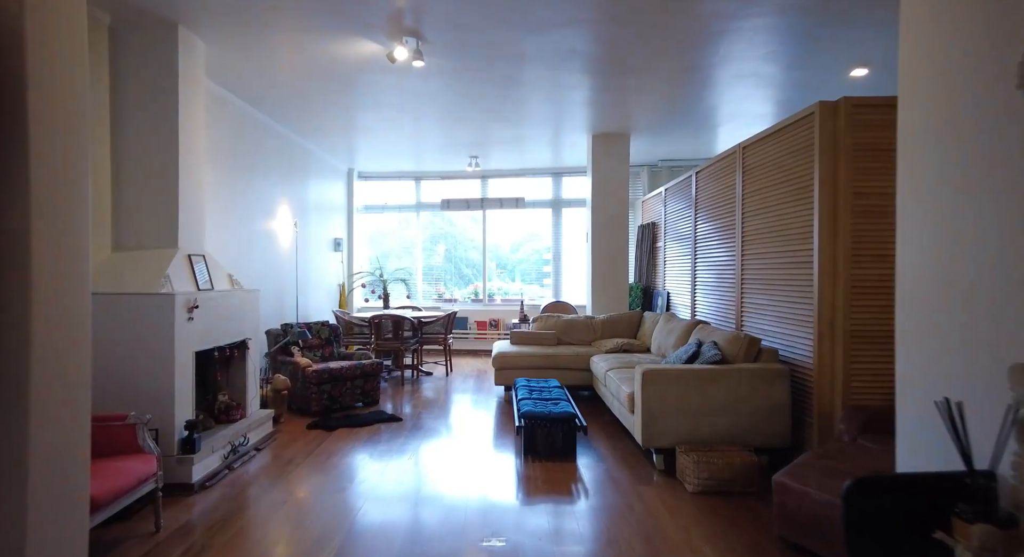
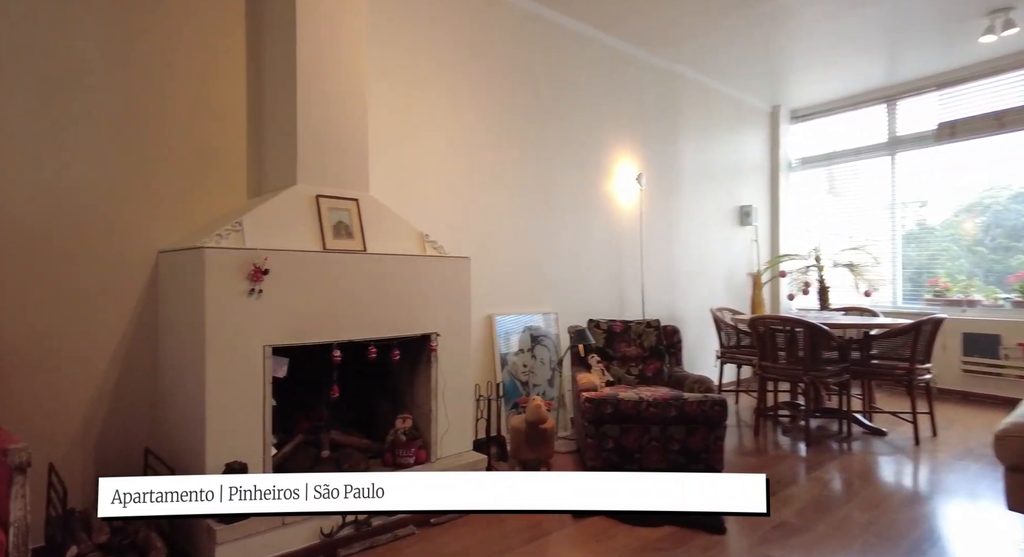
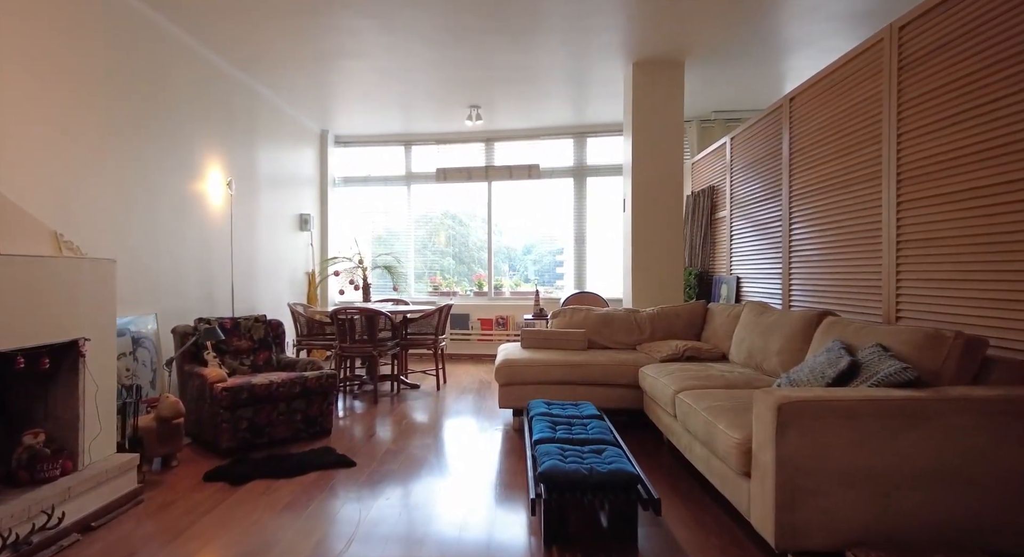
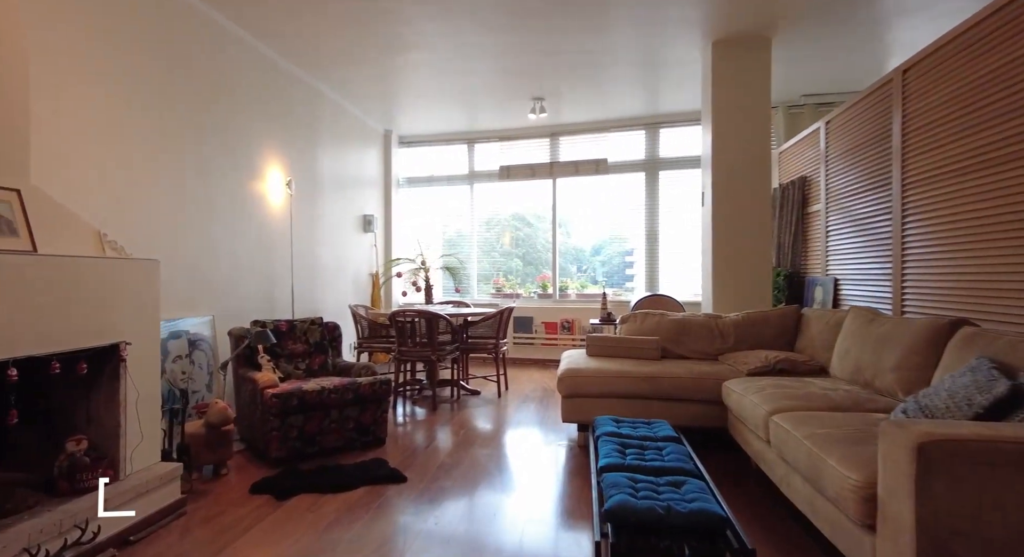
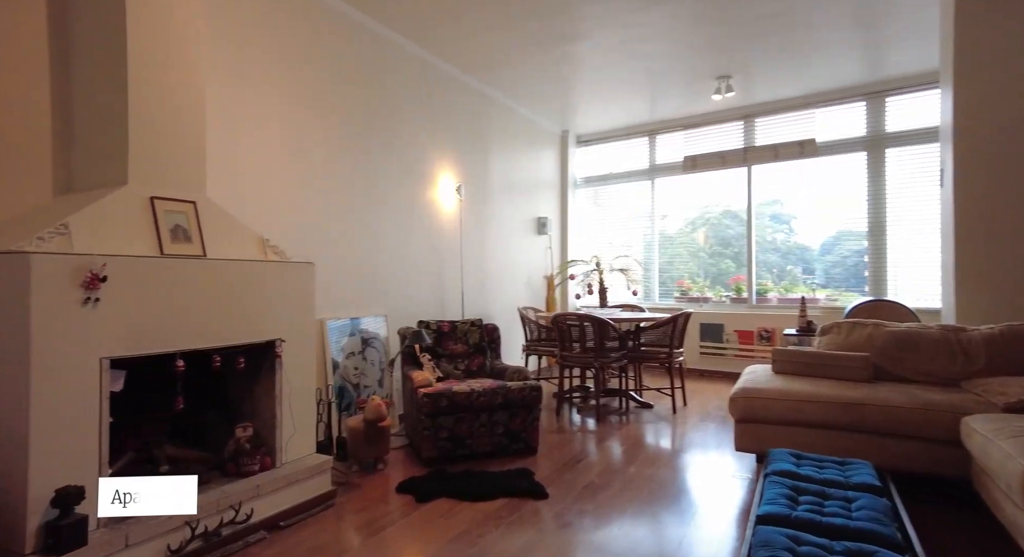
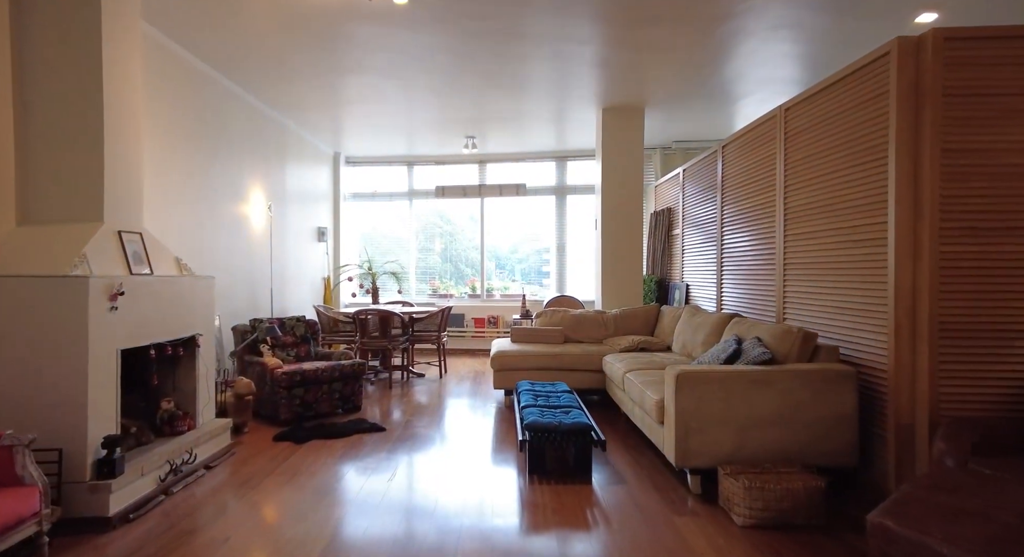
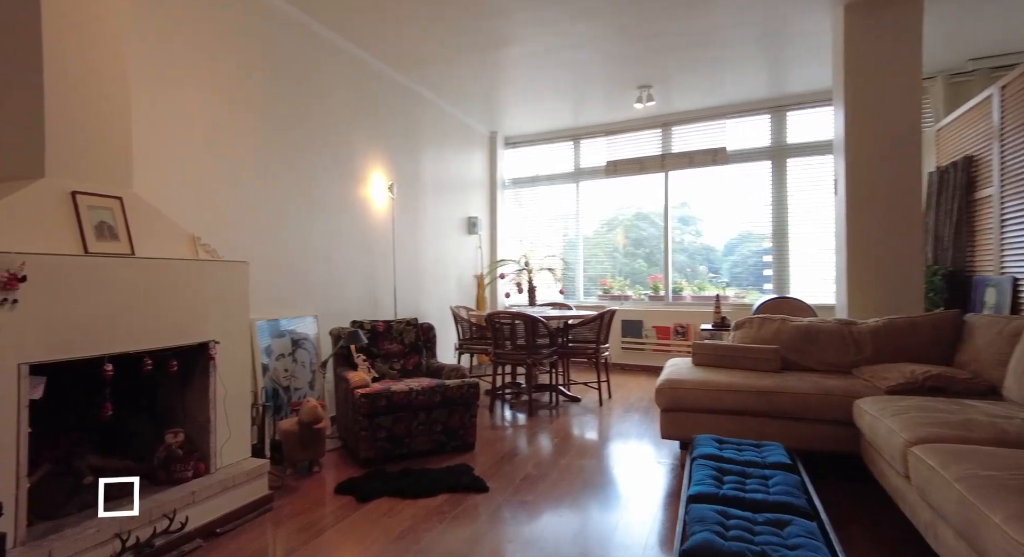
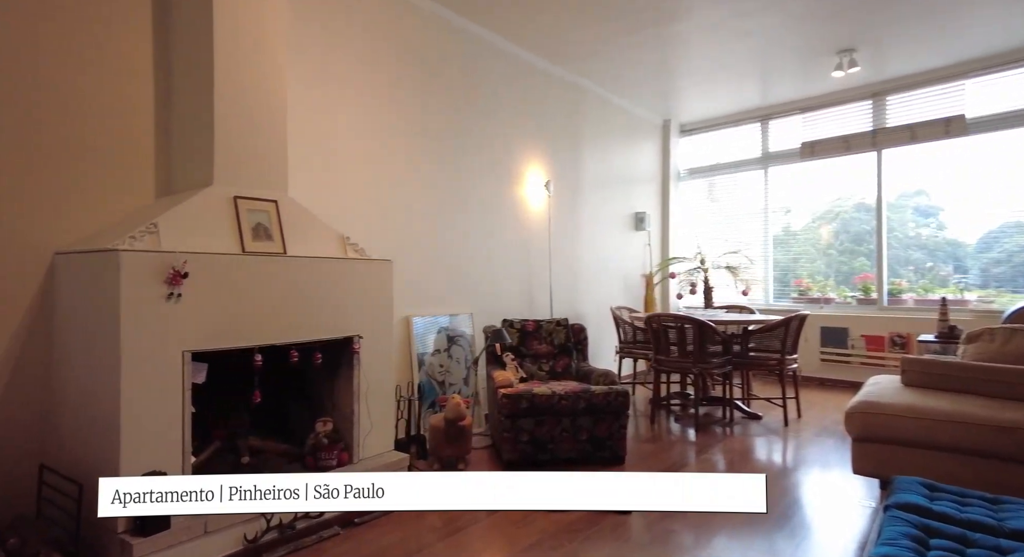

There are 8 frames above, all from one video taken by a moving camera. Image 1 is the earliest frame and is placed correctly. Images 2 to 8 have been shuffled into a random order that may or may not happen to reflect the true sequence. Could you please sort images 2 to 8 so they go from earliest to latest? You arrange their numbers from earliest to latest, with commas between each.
6, 3, 4, 7, 5, 8, 2
